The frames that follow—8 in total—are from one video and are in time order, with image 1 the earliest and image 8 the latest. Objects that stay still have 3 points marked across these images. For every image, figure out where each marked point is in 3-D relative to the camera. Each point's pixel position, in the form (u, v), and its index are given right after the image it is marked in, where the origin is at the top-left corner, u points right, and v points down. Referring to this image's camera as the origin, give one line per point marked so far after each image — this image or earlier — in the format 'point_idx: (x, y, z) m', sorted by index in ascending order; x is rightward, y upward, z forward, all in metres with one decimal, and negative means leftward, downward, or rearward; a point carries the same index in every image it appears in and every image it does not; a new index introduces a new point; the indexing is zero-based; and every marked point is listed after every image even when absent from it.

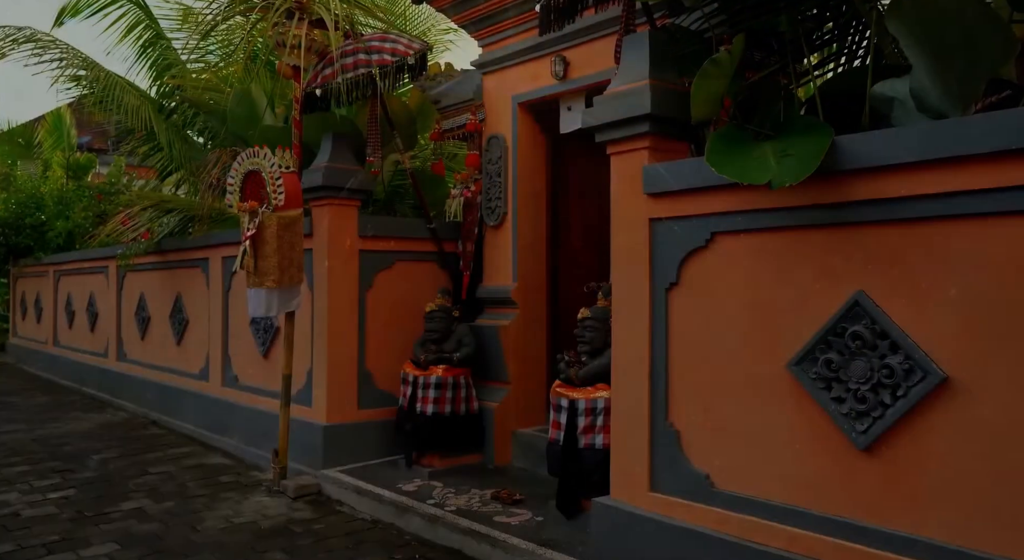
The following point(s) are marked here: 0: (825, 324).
0: (+1.2, -0.2, +3.6) m
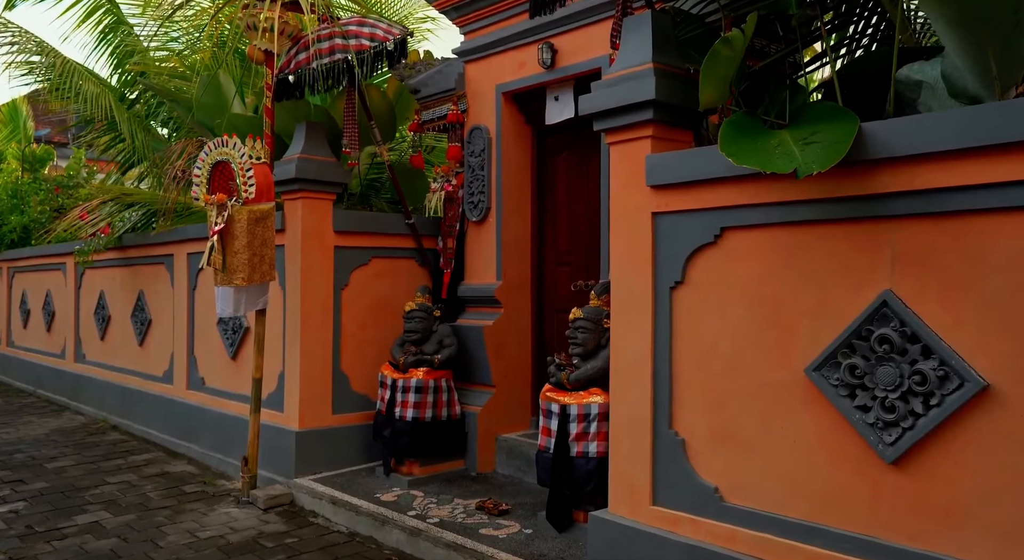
0: (+1.2, -0.2, +3.3) m
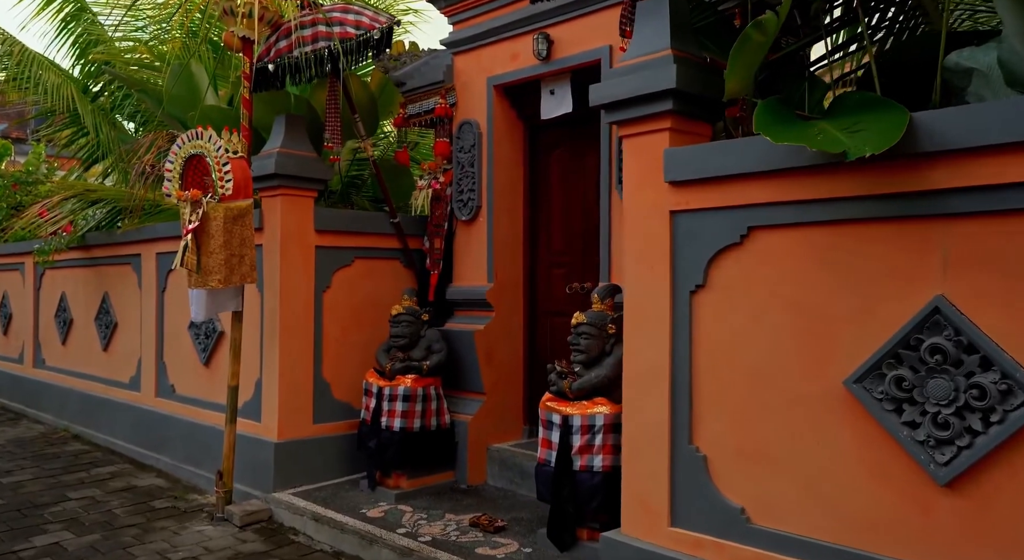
0: (+1.3, -0.2, +3.1) m
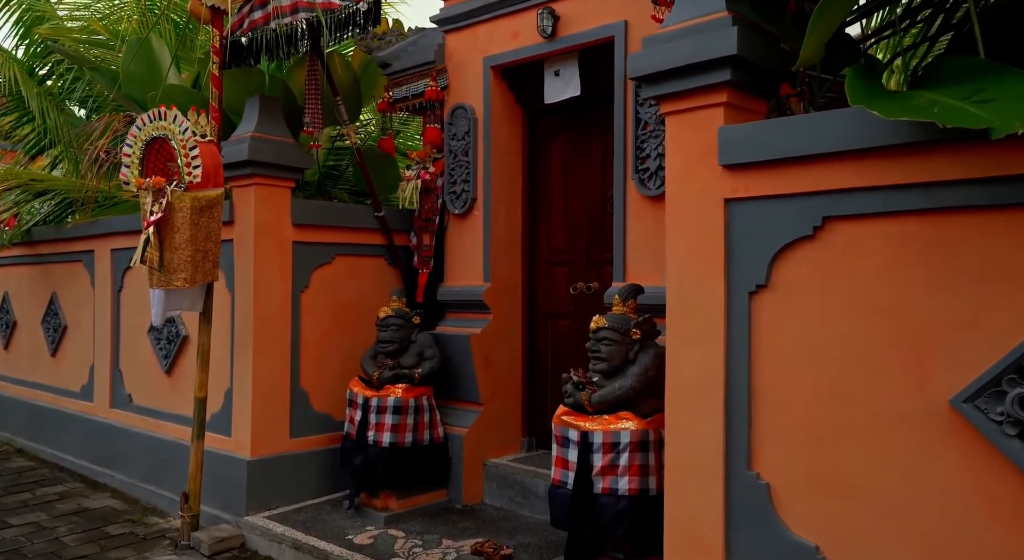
0: (+1.4, -0.2, +2.6) m
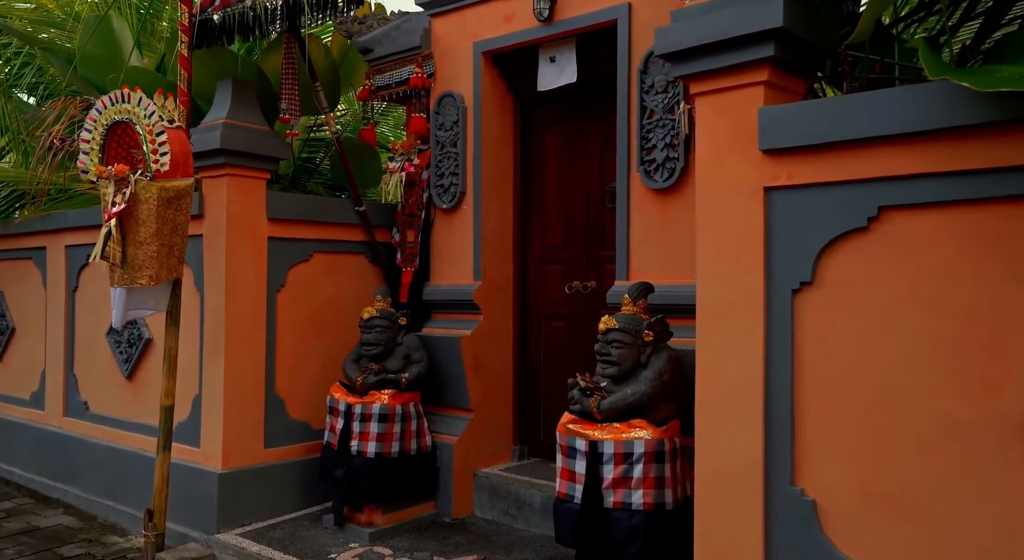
0: (+1.5, -0.2, +2.4) m
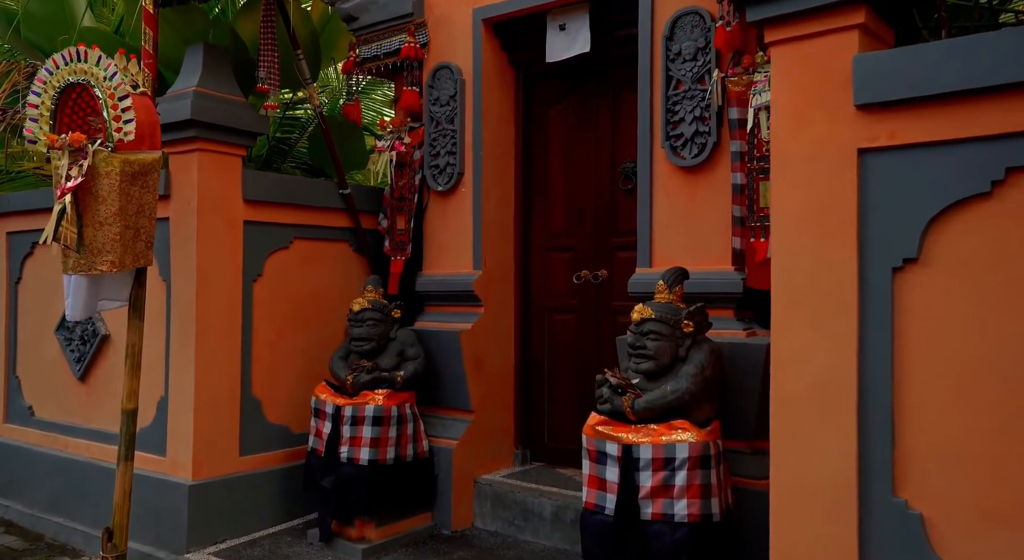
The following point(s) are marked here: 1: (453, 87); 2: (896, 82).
0: (+1.7, -0.1, +2.0) m
1: (-0.3, +1.0, +4.8) m
2: (+1.0, +0.5, +2.5) m
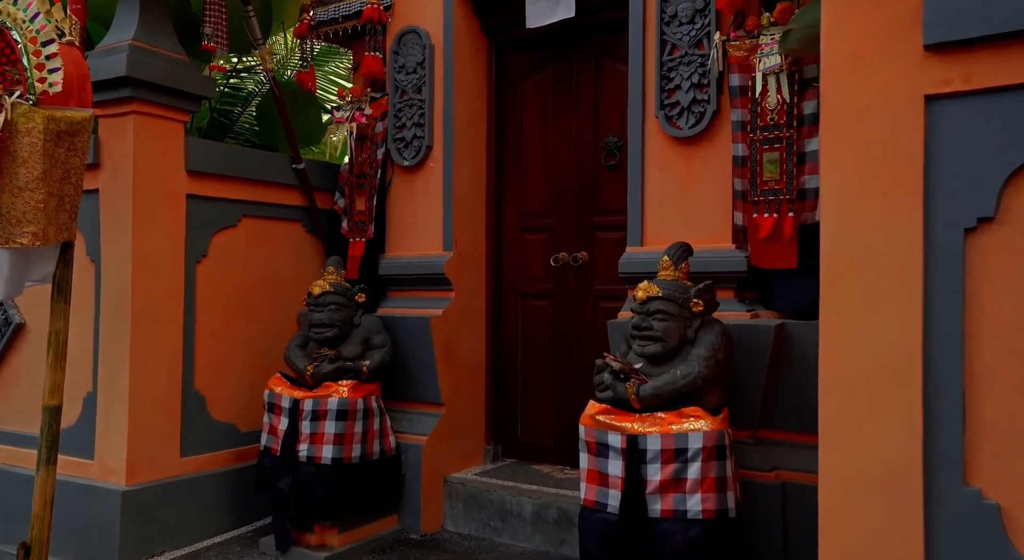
0: (+1.8, 0.0, +1.8) m
1: (-0.4, +1.1, +4.4) m
2: (+1.1, +0.6, +2.3) m
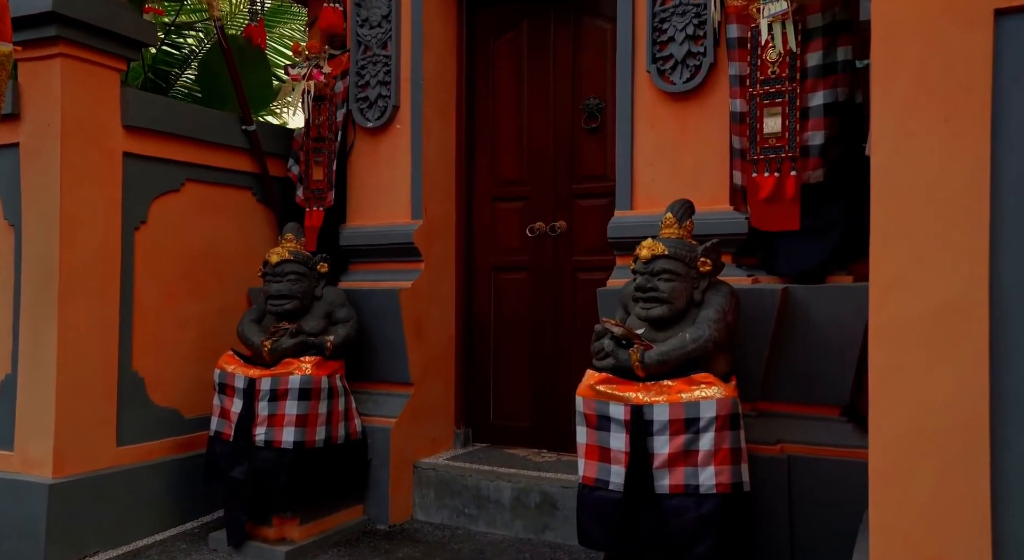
0: (+1.9, +0.1, +1.7) m
1: (-0.6, +1.2, +4.1) m
2: (+1.2, +0.8, +2.1) m
